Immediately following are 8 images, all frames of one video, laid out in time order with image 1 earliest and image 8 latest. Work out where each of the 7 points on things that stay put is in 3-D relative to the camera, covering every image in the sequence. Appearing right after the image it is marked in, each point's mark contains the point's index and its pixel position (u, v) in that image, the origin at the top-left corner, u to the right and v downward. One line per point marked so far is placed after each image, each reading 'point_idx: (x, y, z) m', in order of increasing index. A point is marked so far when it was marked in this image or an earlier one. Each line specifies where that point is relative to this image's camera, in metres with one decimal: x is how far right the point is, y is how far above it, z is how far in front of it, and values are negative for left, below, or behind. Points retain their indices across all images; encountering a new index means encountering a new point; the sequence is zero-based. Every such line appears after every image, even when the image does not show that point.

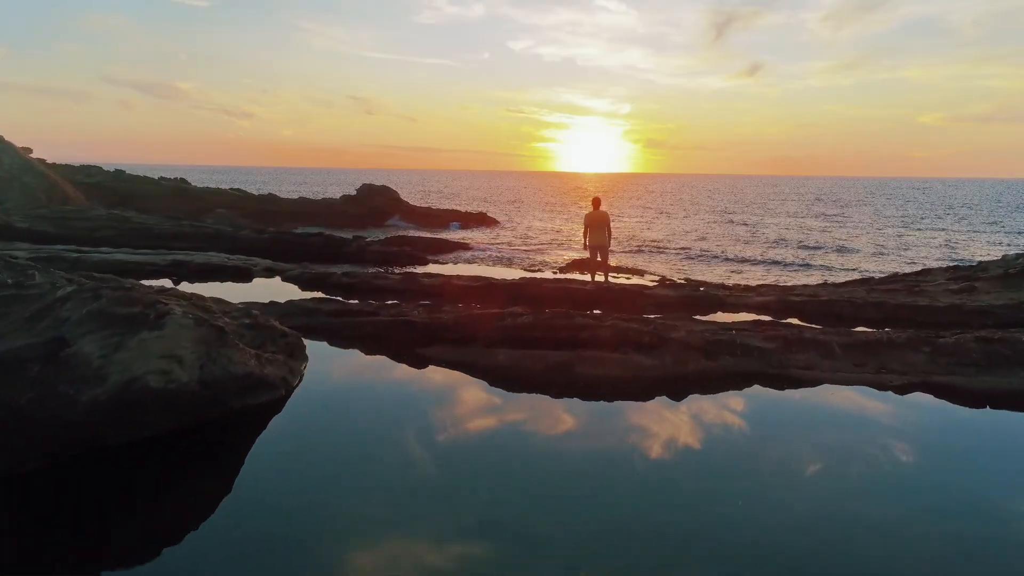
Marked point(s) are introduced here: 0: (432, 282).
0: (-1.8, +0.1, +13.6) m
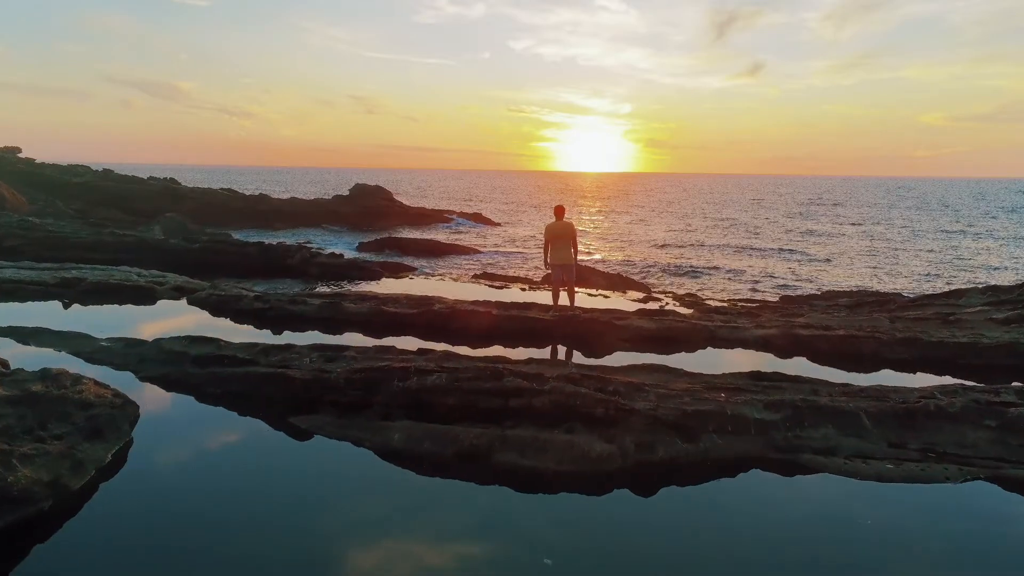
0: (-2.8, -0.4, +11.2) m
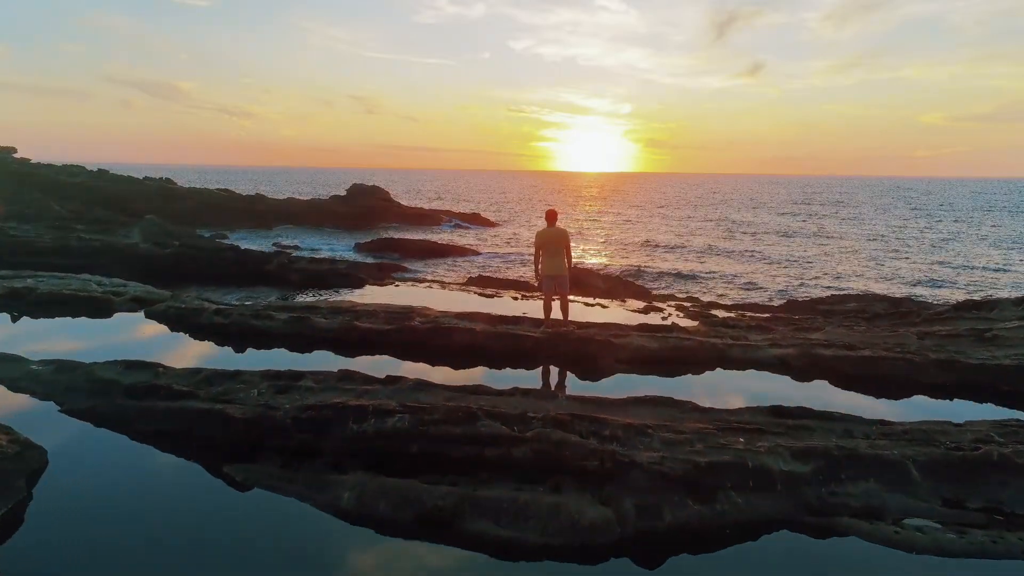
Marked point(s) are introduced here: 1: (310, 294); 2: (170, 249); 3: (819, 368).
0: (-3.1, -0.6, +10.1) m
1: (-5.3, -0.2, +15.7) m
2: (-9.6, +1.1, +16.8) m
3: (+4.5, -1.2, +8.8) m
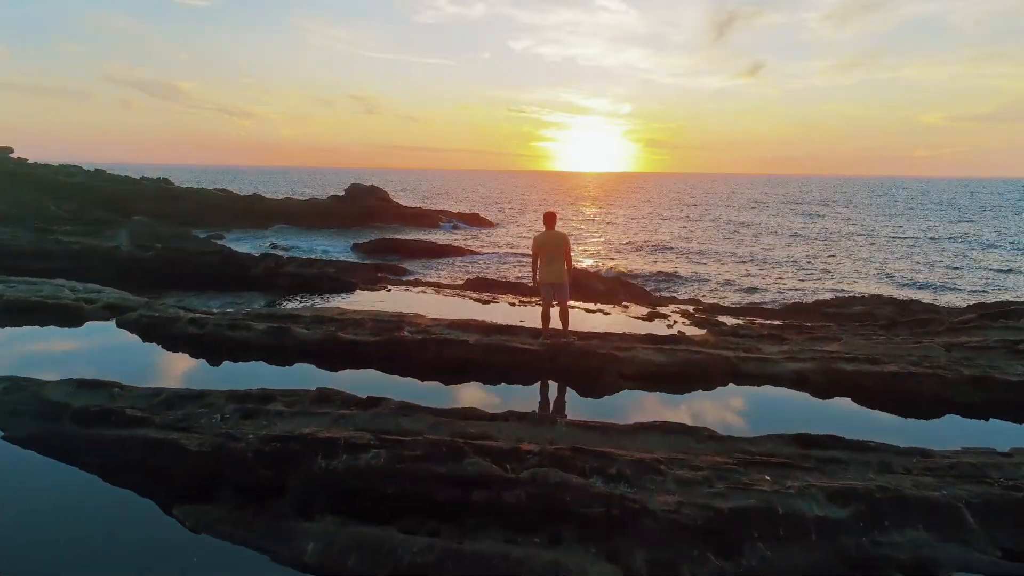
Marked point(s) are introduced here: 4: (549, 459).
0: (-3.1, -0.7, +9.4) m
1: (-5.4, -0.3, +15.0) m
2: (-9.7, +1.0, +16.1) m
3: (+4.4, -1.3, +8.1) m
4: (+0.3, -1.4, +4.8) m
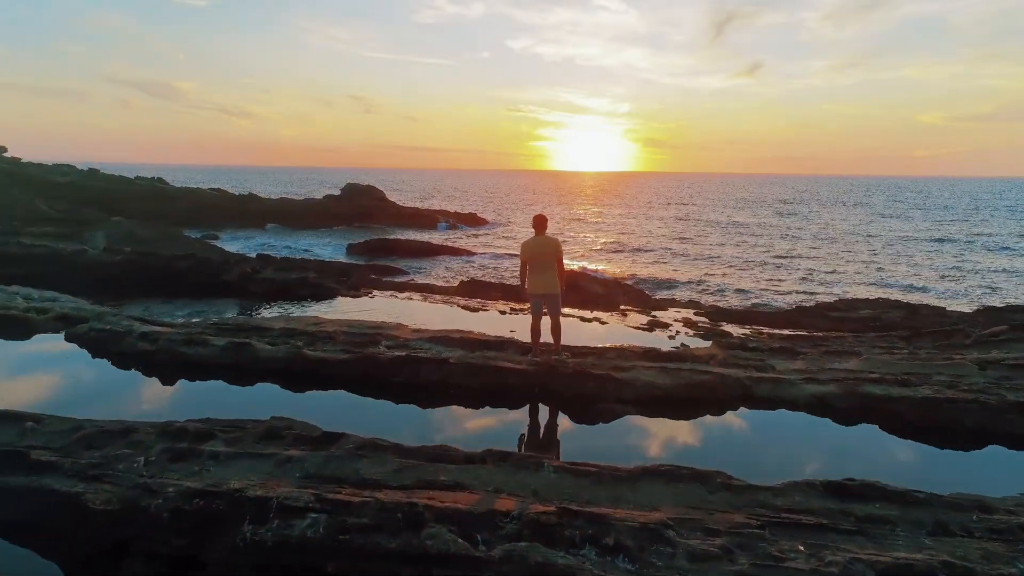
0: (-3.3, -0.9, +8.4) m
1: (-5.6, -0.5, +14.0) m
2: (-9.9, +0.8, +15.1) m
3: (+4.2, -1.5, +7.2) m
4: (+0.1, -1.5, +3.8) m
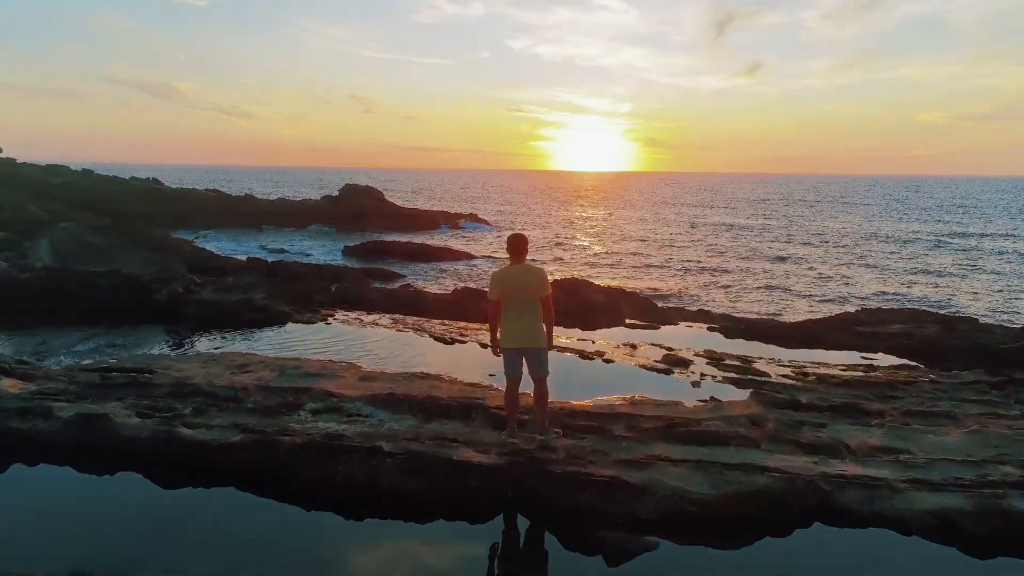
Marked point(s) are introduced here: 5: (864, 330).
0: (-3.6, -1.4, +6.0) m
1: (-5.9, -0.9, +11.5) m
2: (-10.2, +0.3, +12.7) m
3: (+3.9, -1.9, +4.7) m
4: (-0.2, -2.0, +1.3) m
5: (+10.1, -1.3, +16.9) m
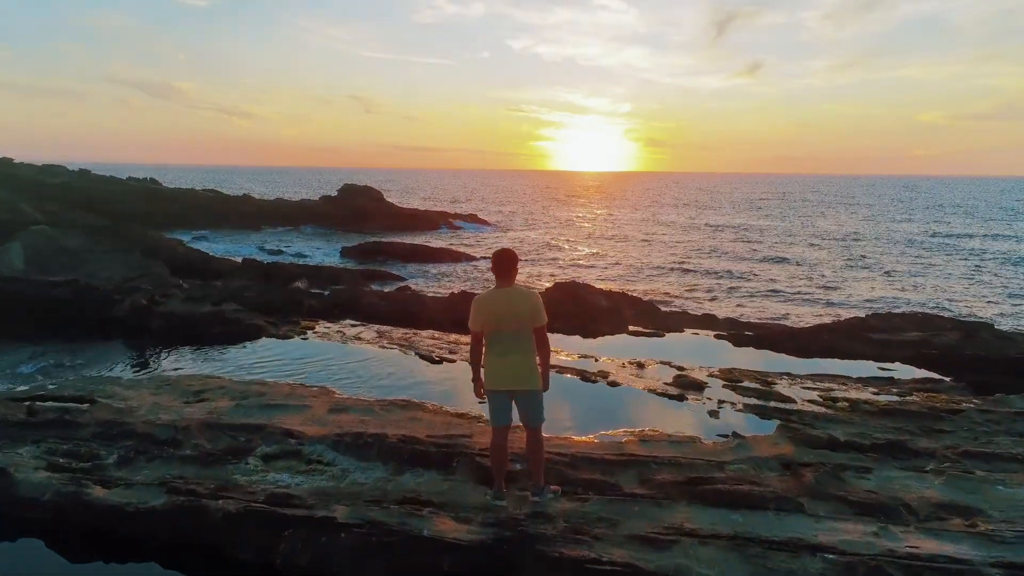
0: (-3.7, -1.6, +4.9) m
1: (-6.0, -1.2, +10.5) m
2: (-10.3, +0.1, +11.6) m
3: (+3.8, -2.1, +3.6) m
4: (-0.3, -2.2, +0.3) m
5: (+10.0, -1.5, +15.9) m
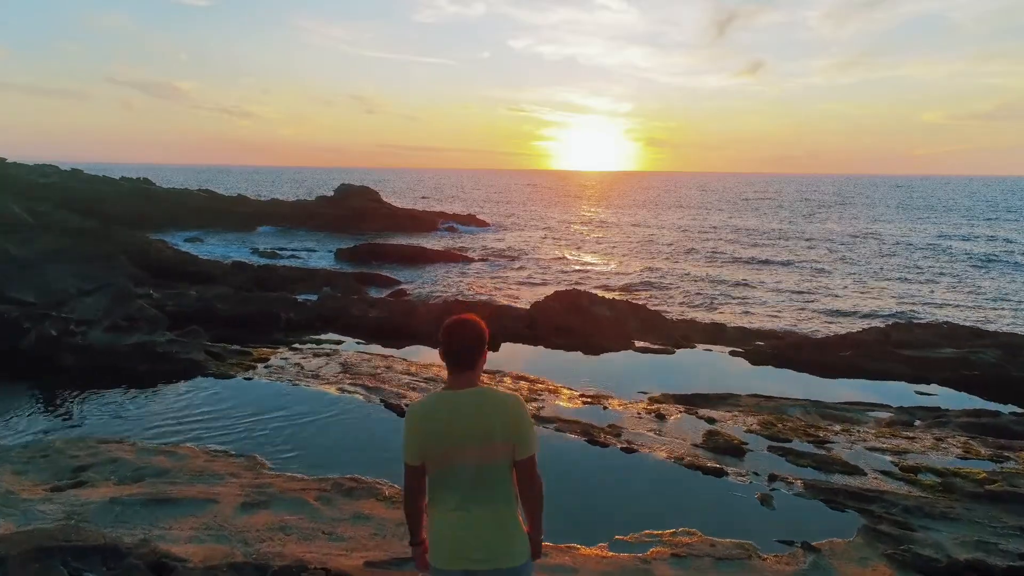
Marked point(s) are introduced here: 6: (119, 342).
0: (-3.9, -2.0, +2.9) m
1: (-6.1, -1.6, +8.5) m
2: (-10.4, -0.3, +9.6) m
3: (+3.7, -2.6, +1.6) m
4: (-0.5, -2.6, -1.7) m
5: (+9.8, -1.9, +13.9) m
6: (-6.3, -0.8, +9.6) m
